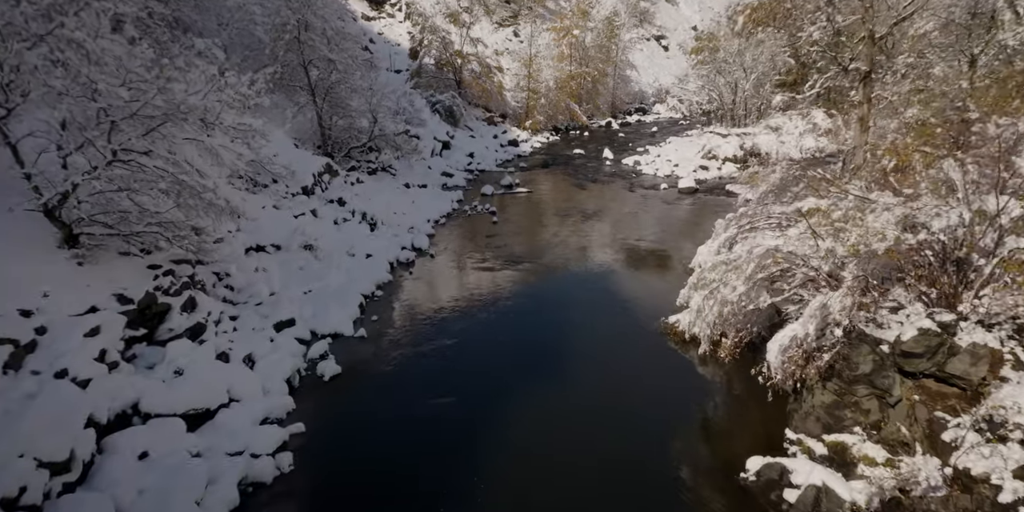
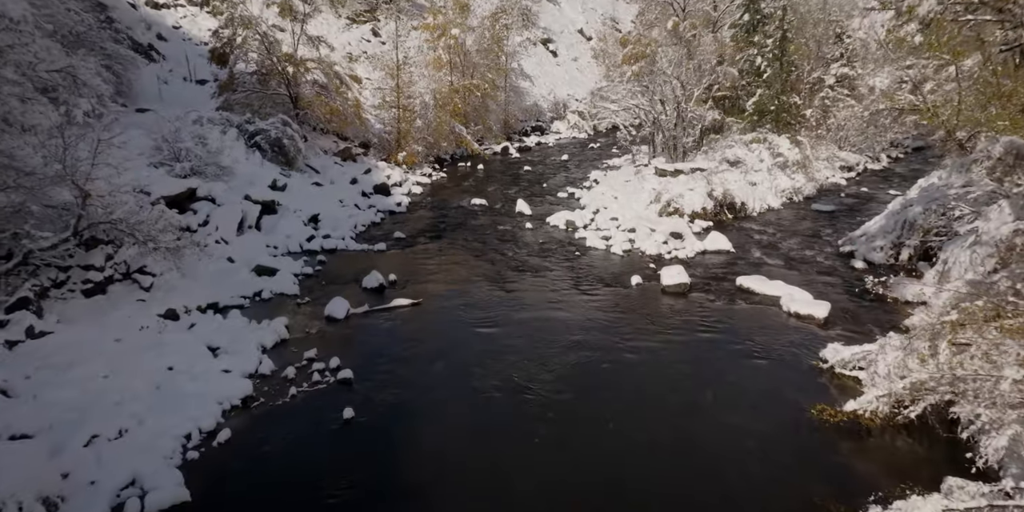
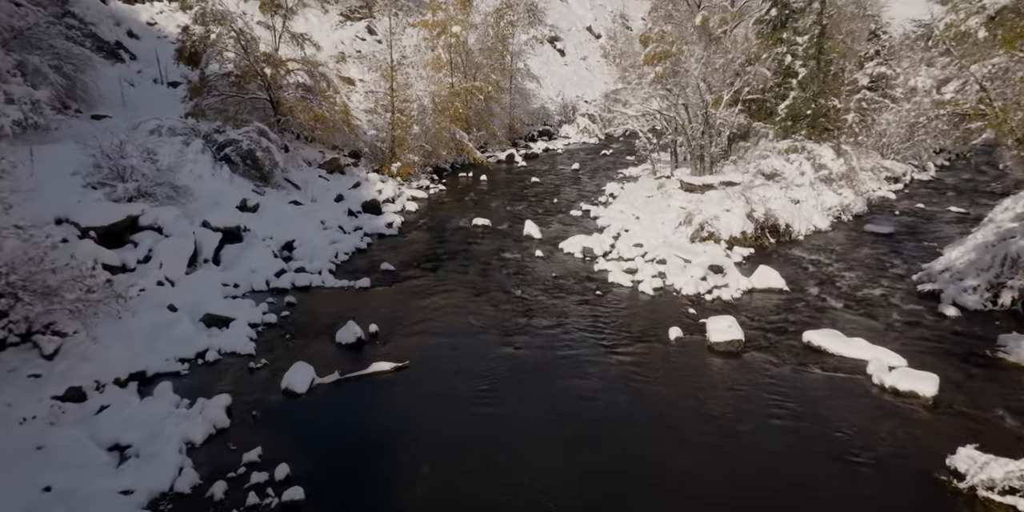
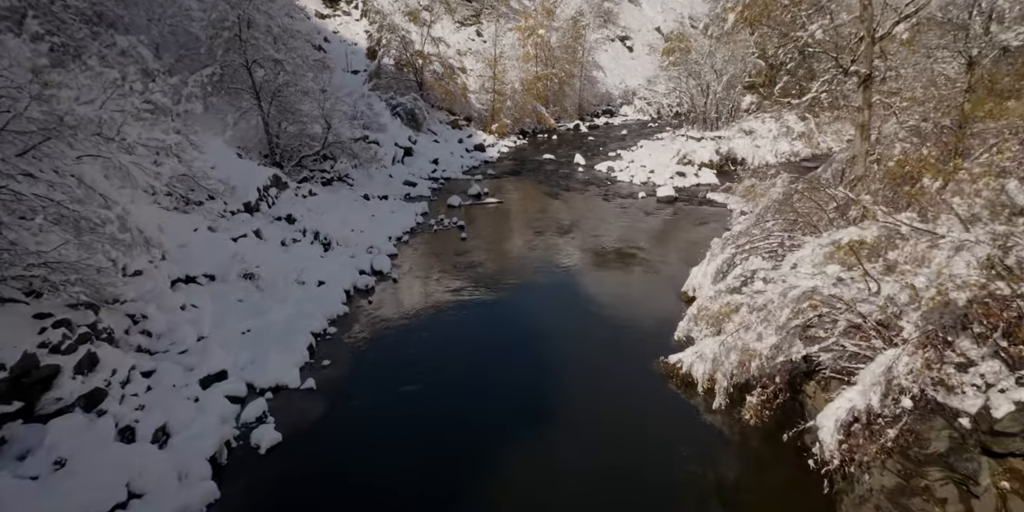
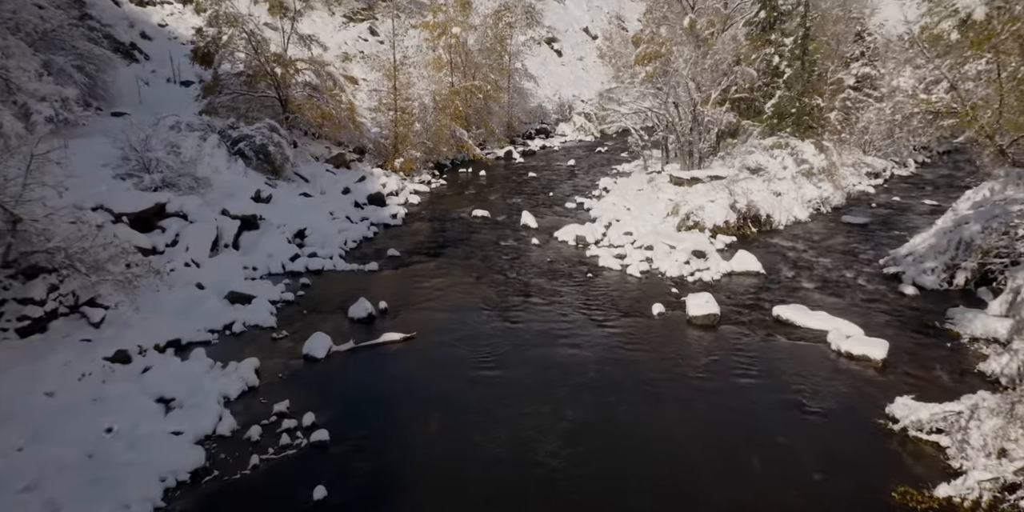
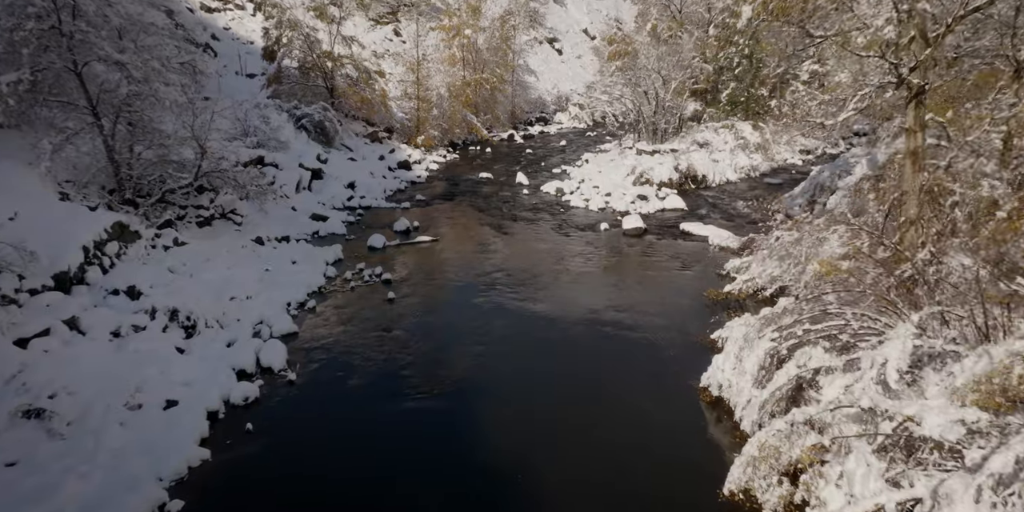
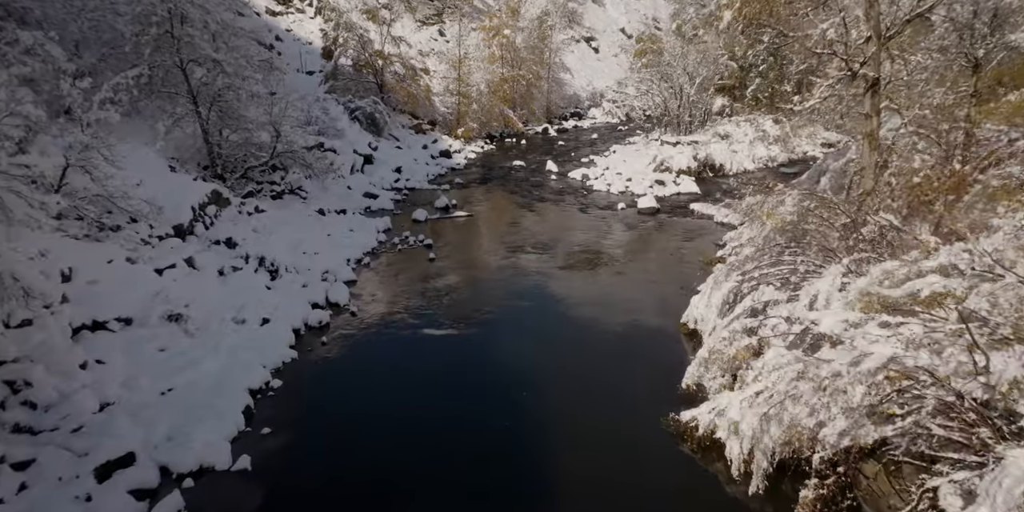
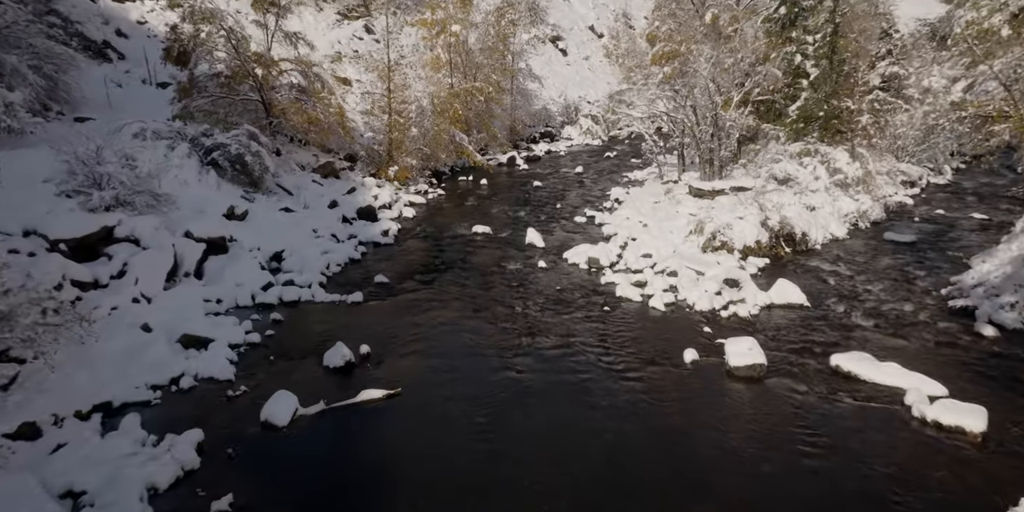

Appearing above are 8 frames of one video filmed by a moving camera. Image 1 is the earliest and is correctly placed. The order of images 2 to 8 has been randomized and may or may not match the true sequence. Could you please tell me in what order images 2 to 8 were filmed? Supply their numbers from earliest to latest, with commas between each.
4, 7, 6, 2, 5, 3, 8
